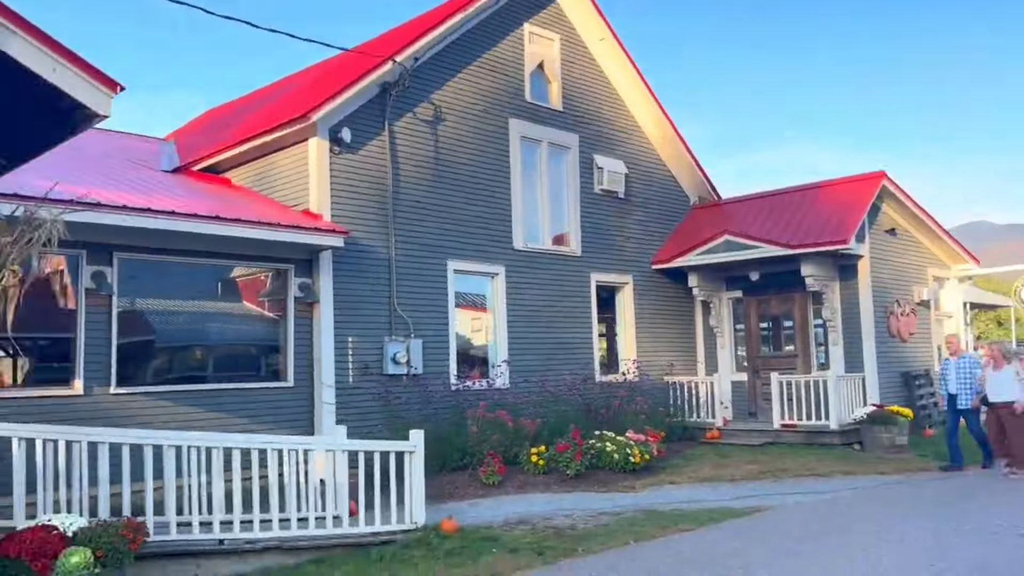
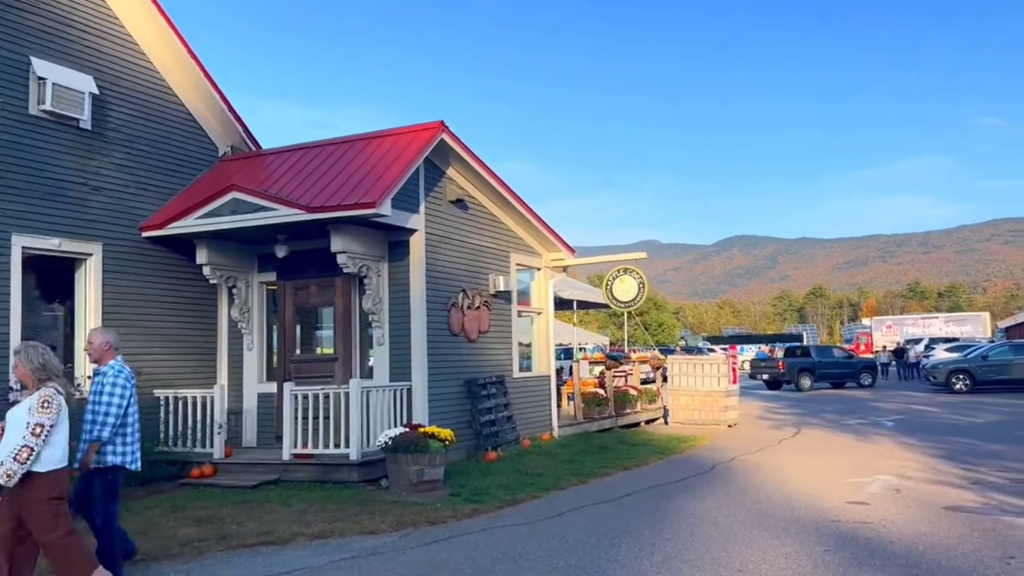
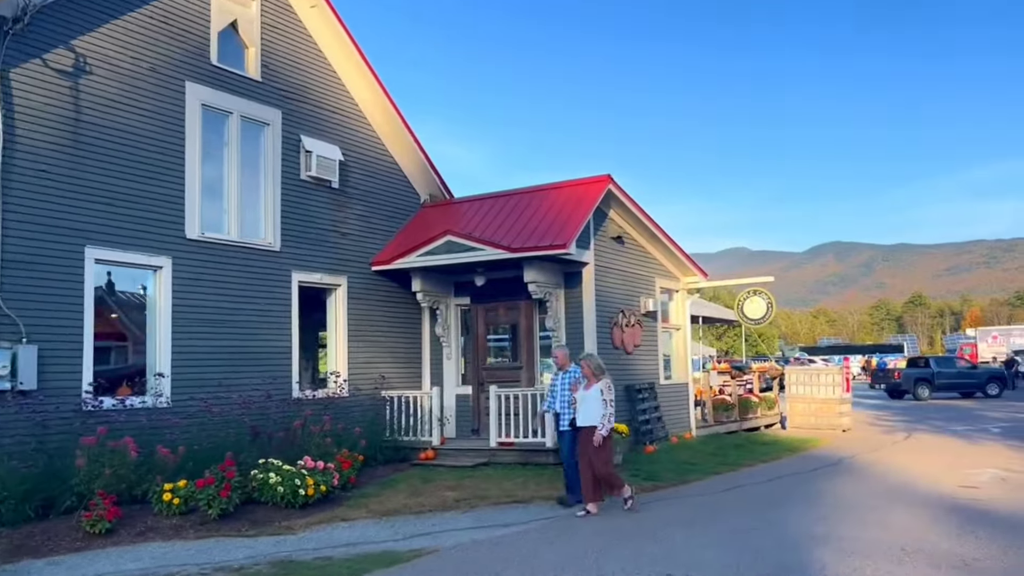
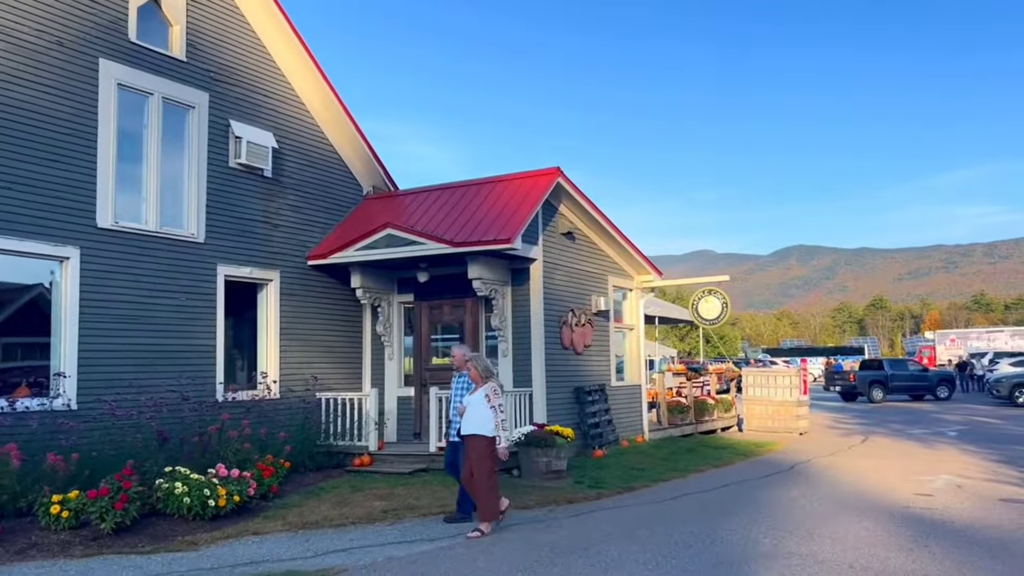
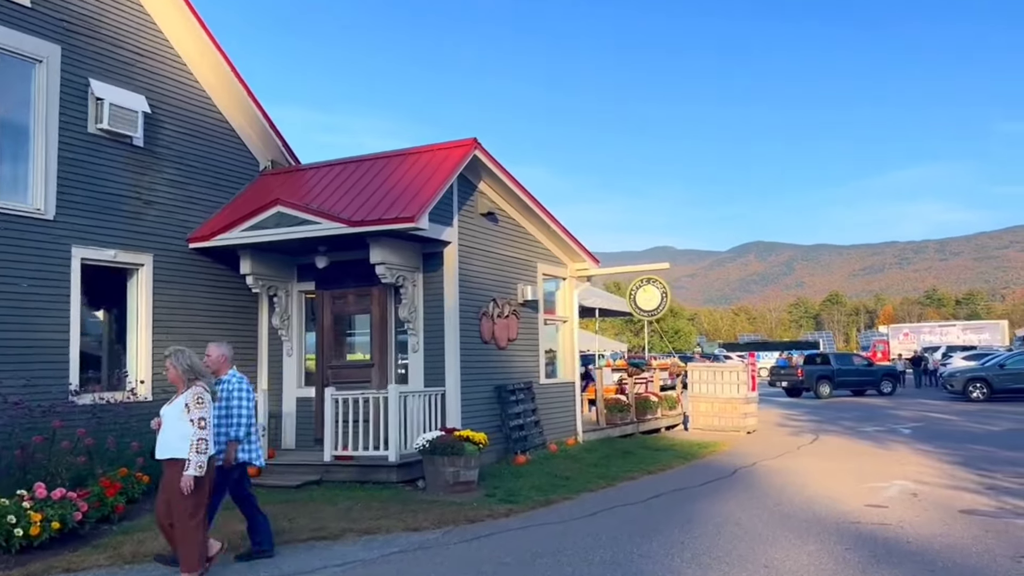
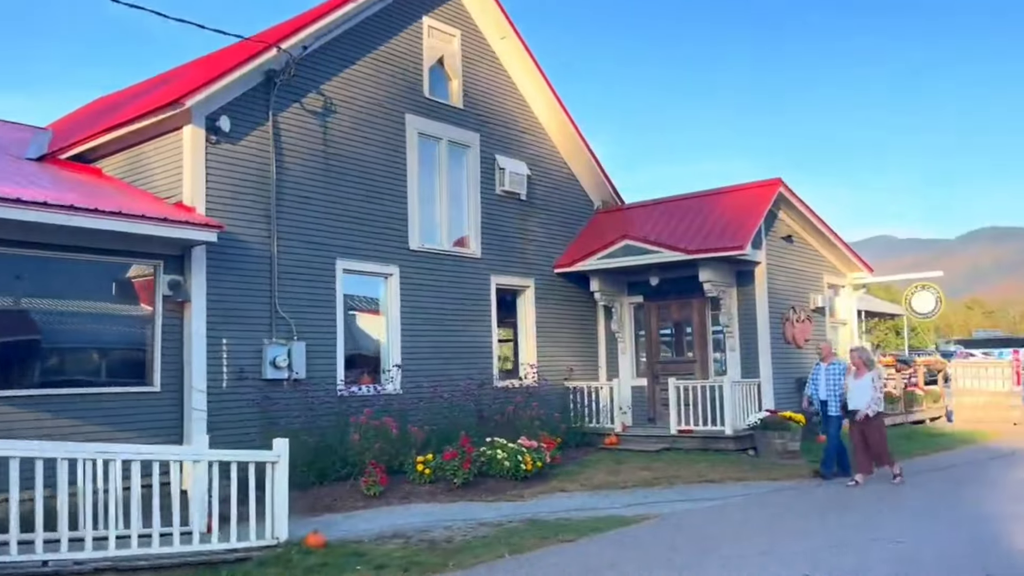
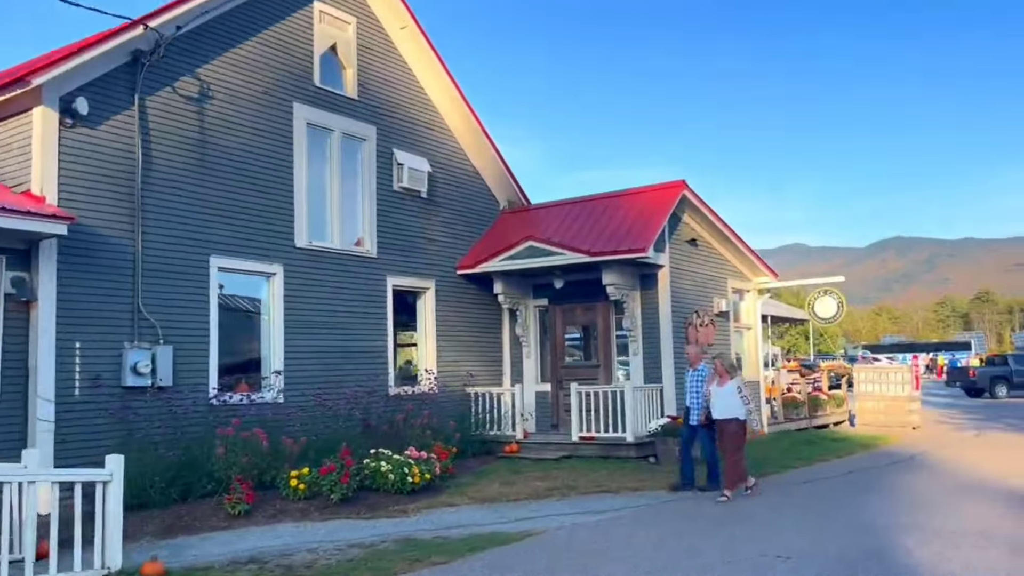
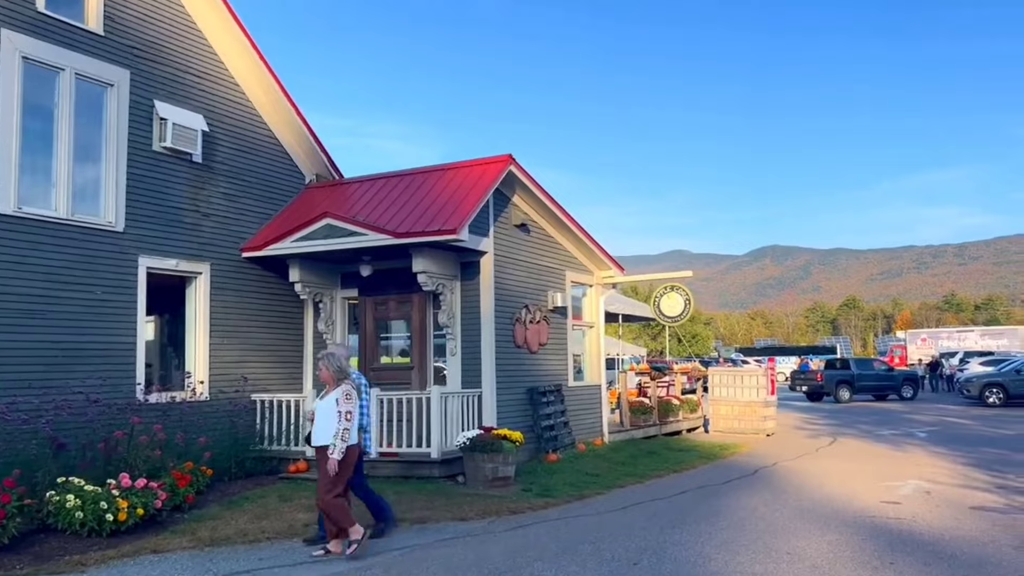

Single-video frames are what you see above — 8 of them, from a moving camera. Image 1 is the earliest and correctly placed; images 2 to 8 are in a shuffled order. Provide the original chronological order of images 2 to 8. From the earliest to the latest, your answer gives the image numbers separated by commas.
6, 7, 3, 4, 8, 5, 2
